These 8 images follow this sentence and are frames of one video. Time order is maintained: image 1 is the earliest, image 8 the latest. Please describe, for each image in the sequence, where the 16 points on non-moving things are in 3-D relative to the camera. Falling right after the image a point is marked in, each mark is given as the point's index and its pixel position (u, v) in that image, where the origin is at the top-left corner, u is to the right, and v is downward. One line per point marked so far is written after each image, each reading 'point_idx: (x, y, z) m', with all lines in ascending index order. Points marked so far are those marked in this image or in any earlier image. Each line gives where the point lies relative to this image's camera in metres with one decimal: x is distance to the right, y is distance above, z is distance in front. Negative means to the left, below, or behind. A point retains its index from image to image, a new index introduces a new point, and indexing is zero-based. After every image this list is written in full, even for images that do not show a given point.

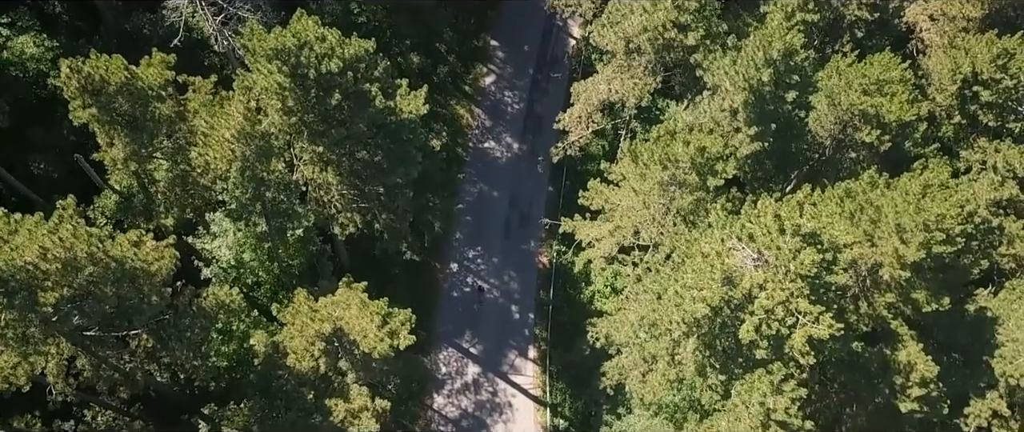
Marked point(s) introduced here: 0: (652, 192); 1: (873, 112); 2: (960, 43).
0: (+3.6, +0.5, +15.5) m
1: (+9.5, +2.7, +16.2) m
2: (+13.6, +5.4, +18.6) m
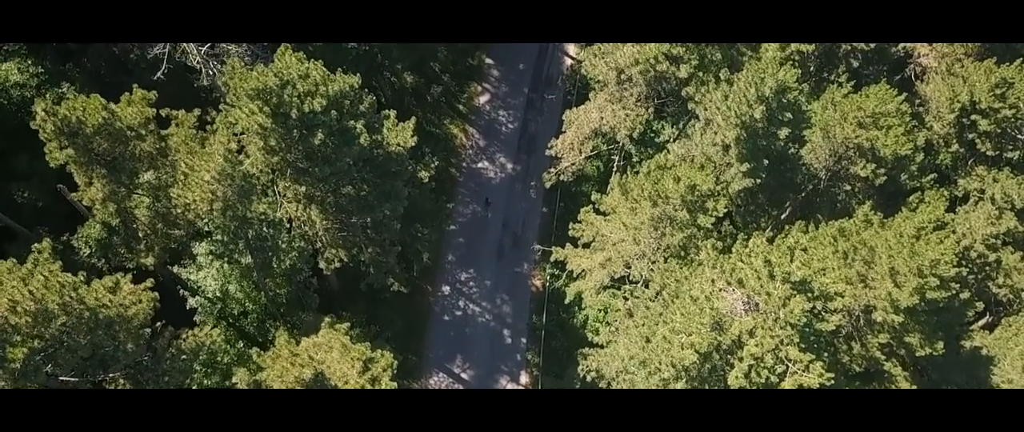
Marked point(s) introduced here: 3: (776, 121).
0: (+3.3, -0.3, +15.3) m
1: (+9.3, +1.8, +15.9) m
2: (+13.4, +4.5, +18.4) m
3: (+6.8, +2.2, +15.8) m
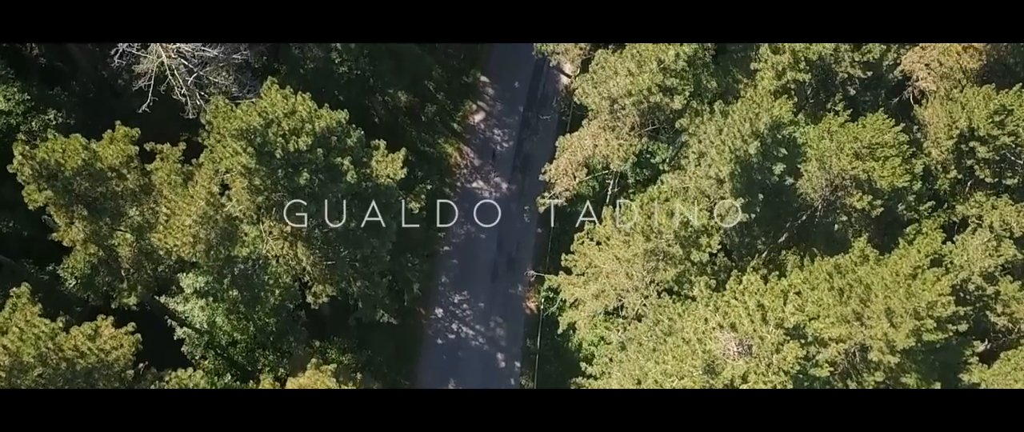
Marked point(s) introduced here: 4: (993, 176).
0: (+3.1, -1.1, +15.1) m
1: (+9.1, +1.0, +15.7) m
2: (+13.2, +3.7, +18.2) m
3: (+6.6, +1.3, +15.6) m
4: (+14.4, +1.2, +18.3) m
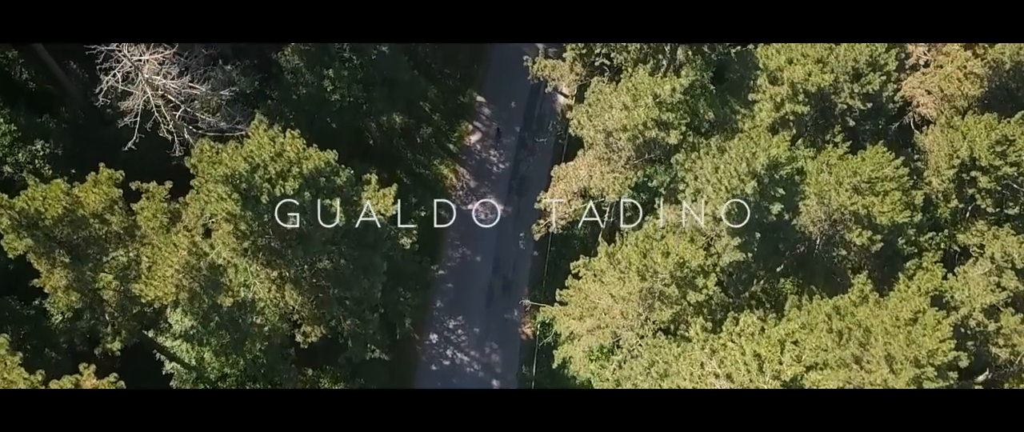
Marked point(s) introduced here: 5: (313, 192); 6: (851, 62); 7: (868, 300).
0: (+2.9, -2.0, +14.8) m
1: (+8.9, +0.1, +15.5) m
2: (+13.0, +2.8, +17.9) m
3: (+6.5, +0.5, +15.4) m
4: (+14.2, +0.3, +18.0) m
5: (-4.9, +0.4, +14.9) m
6: (+8.8, +4.0, +15.9) m
7: (+9.0, -2.1, +15.4) m
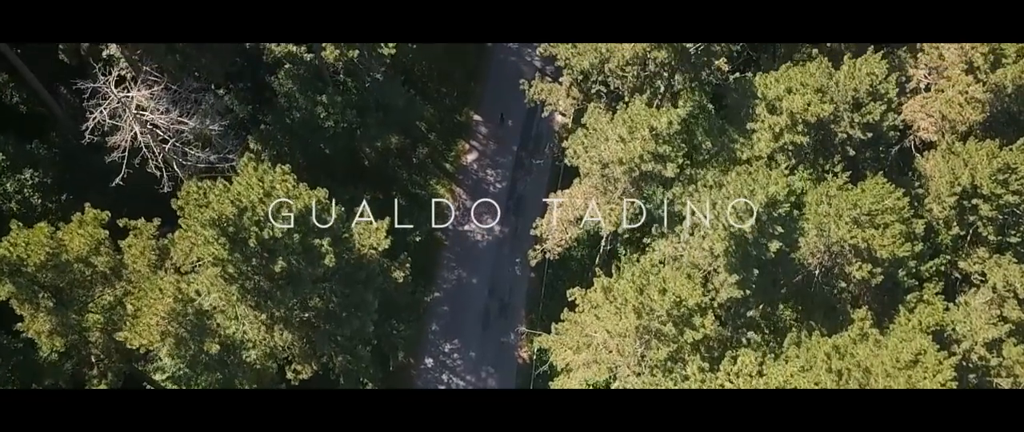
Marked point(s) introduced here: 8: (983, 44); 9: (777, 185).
0: (+2.8, -2.8, +14.6) m
1: (+8.8, -0.7, +15.2) m
2: (+12.9, +1.9, +17.7) m
3: (+6.3, -0.4, +15.1) m
4: (+14.1, -0.5, +17.8) m
5: (-5.0, -0.4, +14.7) m
6: (+8.7, +3.2, +15.7) m
7: (+8.8, -2.9, +15.2) m
8: (+13.4, +5.0, +17.4) m
9: (+6.5, +0.6, +15.0) m
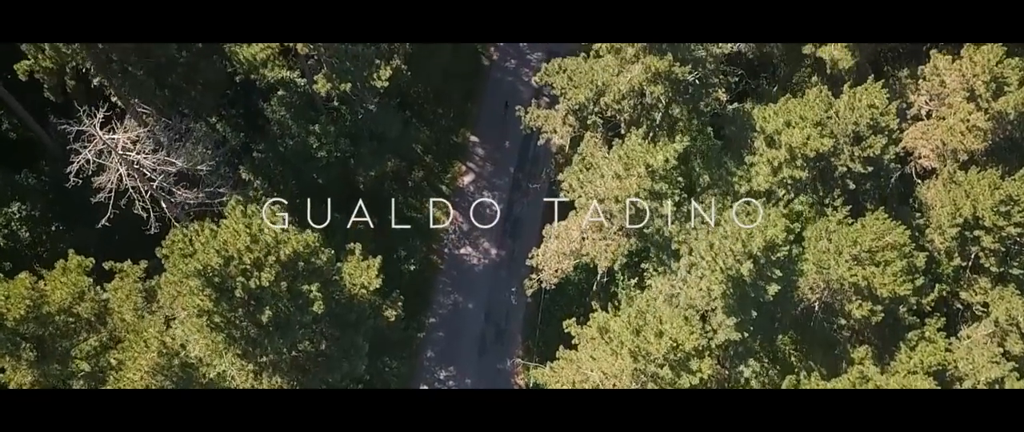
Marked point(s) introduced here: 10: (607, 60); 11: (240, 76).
0: (+2.6, -3.7, +14.3) m
1: (+8.6, -1.6, +15.0) m
2: (+12.8, +1.0, +17.4) m
3: (+6.2, -1.2, +14.9) m
4: (+14.0, -1.4, +17.5) m
5: (-5.2, -1.3, +14.4) m
6: (+8.6, +2.3, +15.4) m
7: (+8.7, -3.8, +14.9) m
8: (+13.3, +4.1, +17.2) m
9: (+6.4, -0.3, +14.7) m
10: (+2.4, +4.0, +15.6) m
11: (-7.3, +3.7, +16.5) m
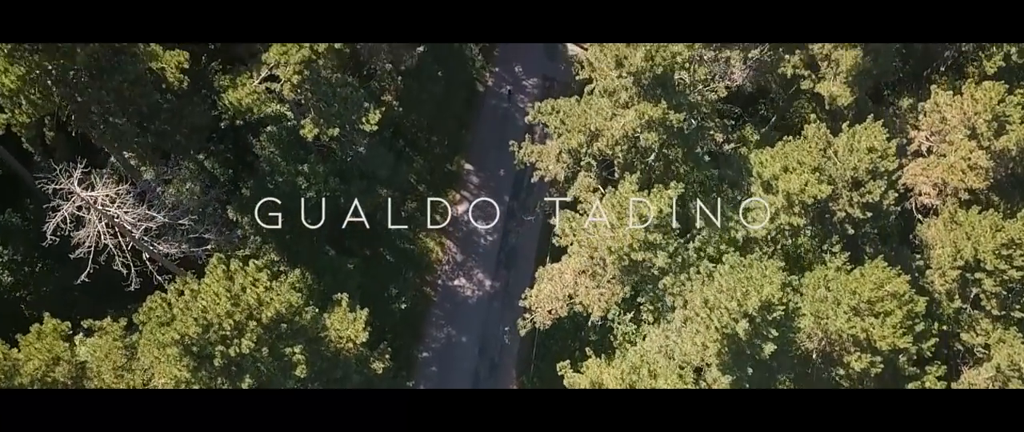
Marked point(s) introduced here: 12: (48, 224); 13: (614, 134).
0: (+2.4, -4.9, +14.0) m
1: (+8.4, -2.8, +14.6) m
2: (+12.6, -0.1, +17.1) m
3: (+6.0, -2.4, +14.6) m
4: (+13.7, -2.6, +17.2) m
5: (-5.4, -2.4, +14.1) m
6: (+8.3, +1.1, +15.1) m
7: (+8.5, -5.0, +14.6) m
8: (+13.1, +2.9, +16.9) m
9: (+6.2, -1.5, +14.4) m
10: (+2.2, +2.8, +15.3) m
11: (-7.5, +2.6, +16.2) m
12: (-12.0, -0.4, +15.7) m
13: (+2.5, +2.0, +15.1) m
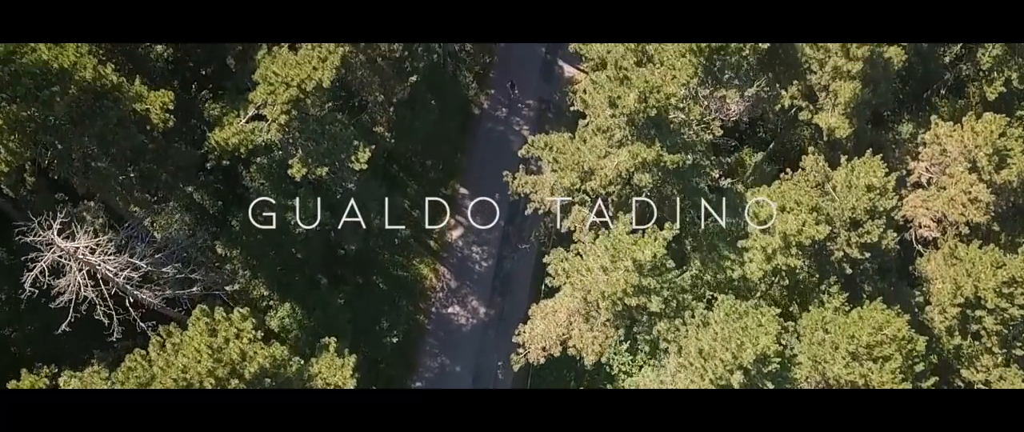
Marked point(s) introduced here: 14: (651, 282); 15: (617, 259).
0: (+2.2, -5.8, +13.7) m
1: (+8.2, -3.8, +14.4) m
2: (+12.4, -1.1, +16.8) m
3: (+5.8, -3.4, +14.3) m
4: (+13.5, -3.6, +16.9) m
5: (-5.6, -3.4, +13.9) m
6: (+8.1, +0.1, +14.8) m
7: (+8.3, -6.0, +14.3) m
8: (+12.9, +1.9, +16.6) m
9: (+6.0, -2.5, +14.1) m
10: (+2.0, +1.9, +15.0) m
11: (-7.7, +1.6, +15.9) m
12: (-12.2, -1.3, +15.4) m
13: (+2.4, +1.0, +14.8) m
14: (+3.3, -1.3, +14.3) m
15: (+2.5, -0.9, +14.2) m
